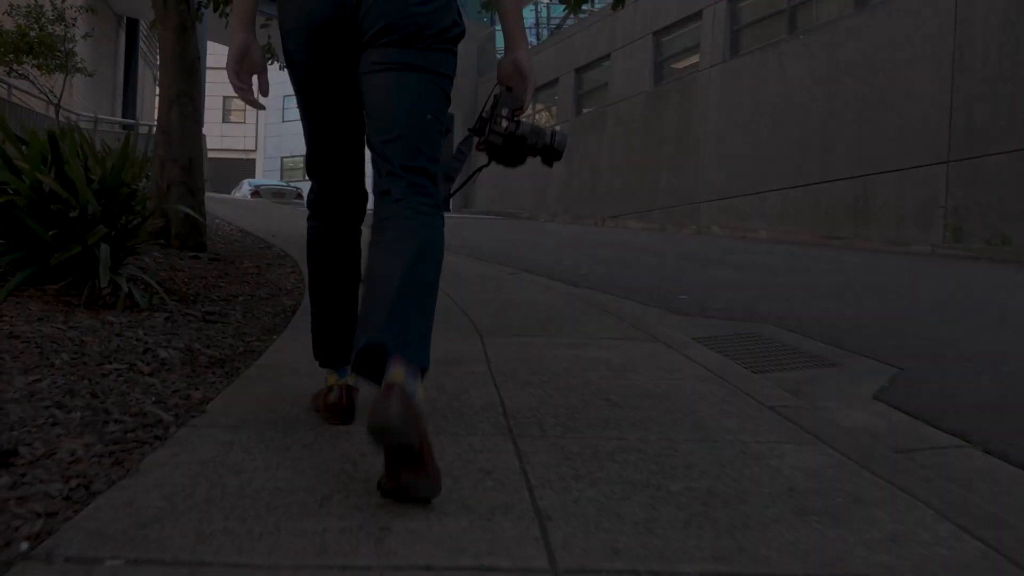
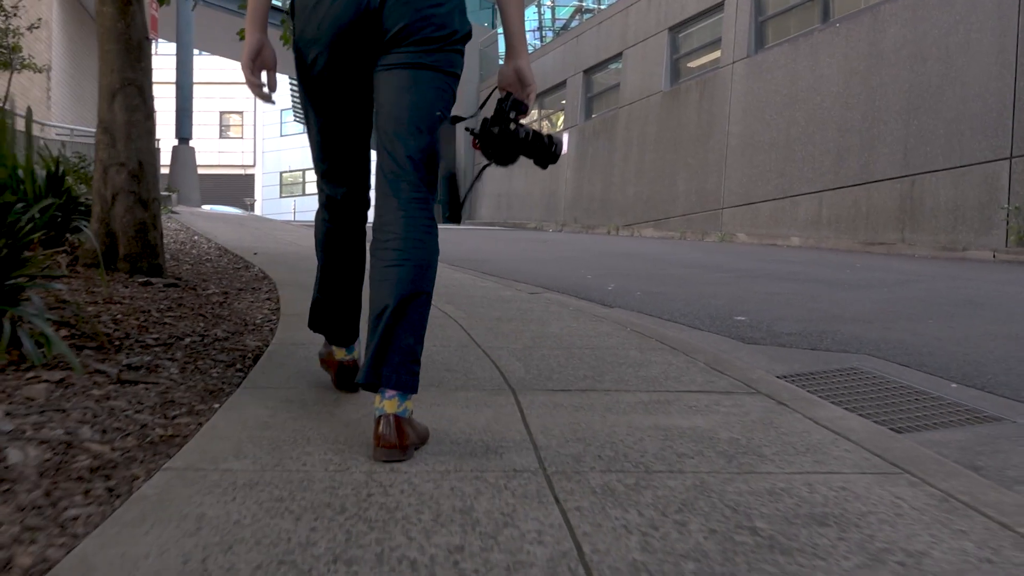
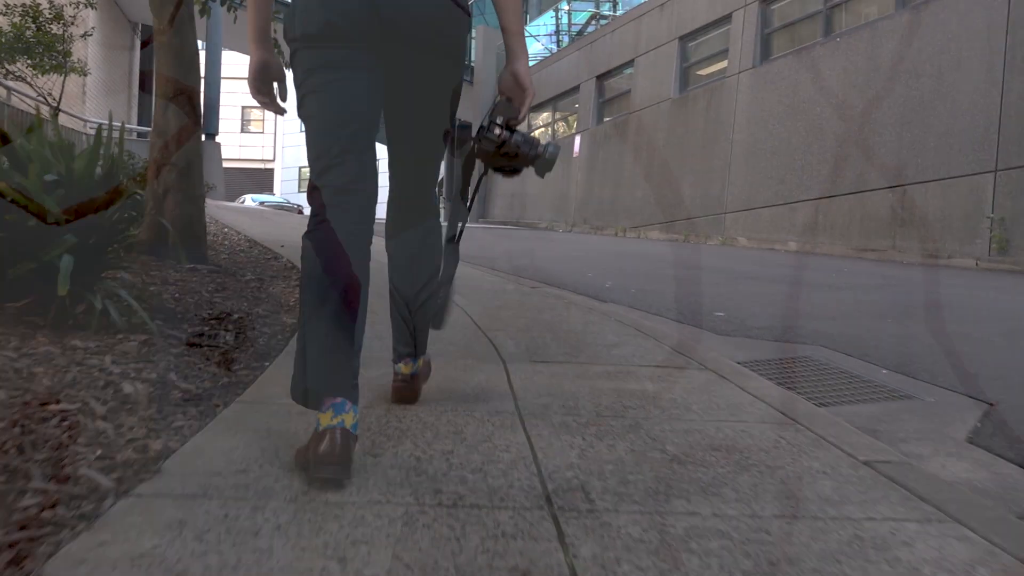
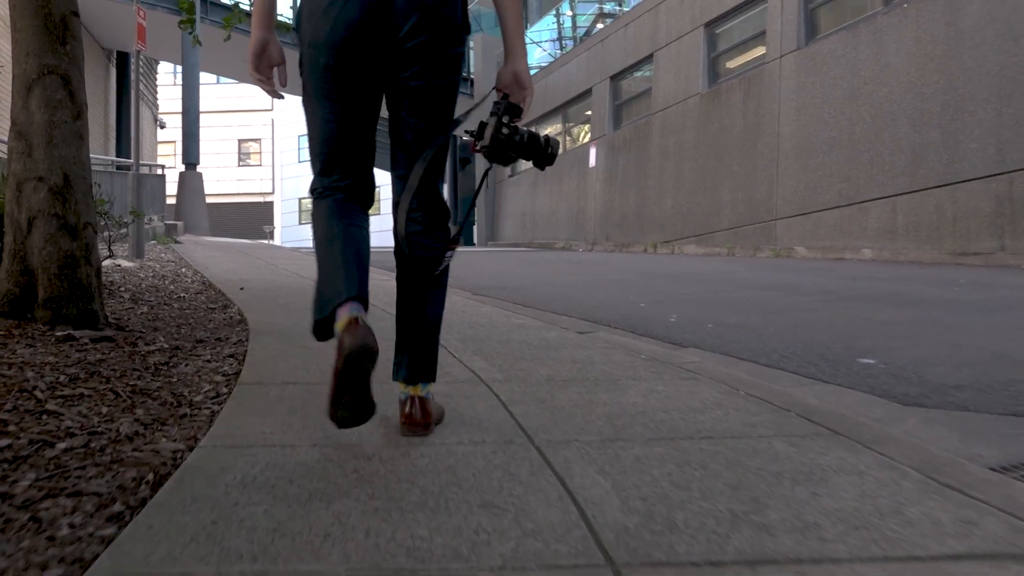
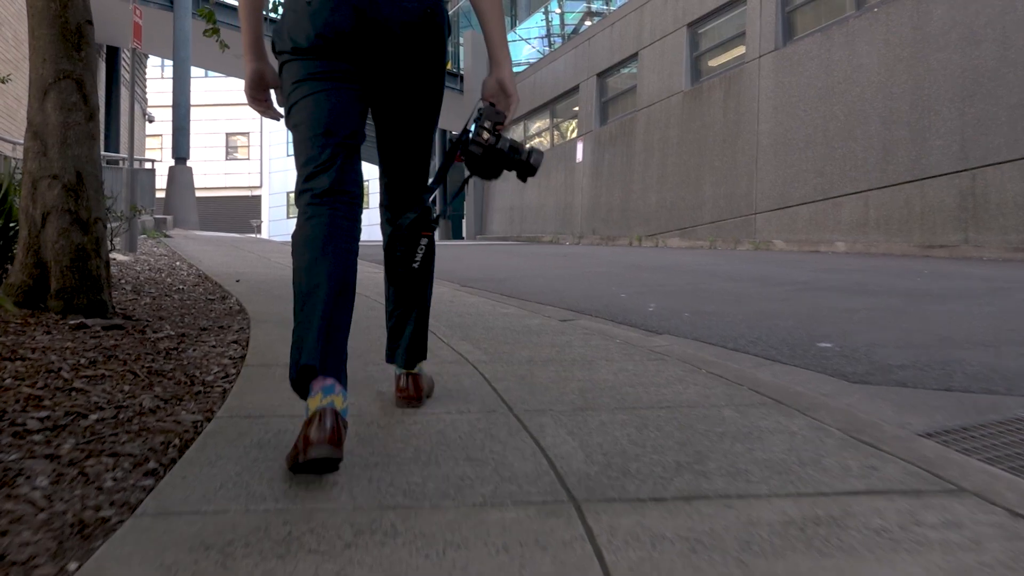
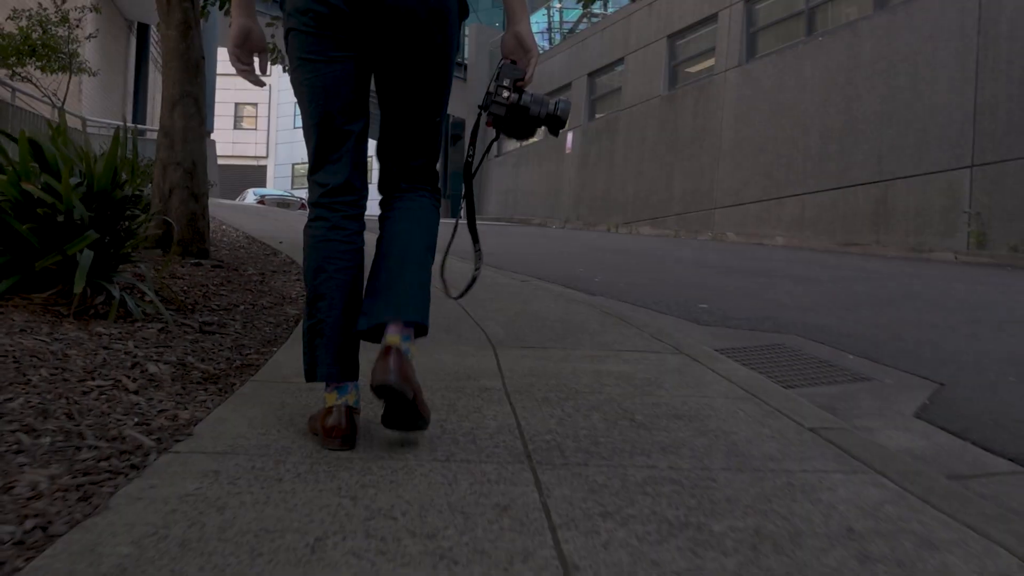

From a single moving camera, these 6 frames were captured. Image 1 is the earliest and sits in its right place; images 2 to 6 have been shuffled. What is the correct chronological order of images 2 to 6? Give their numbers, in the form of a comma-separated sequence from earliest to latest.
6, 3, 2, 5, 4
